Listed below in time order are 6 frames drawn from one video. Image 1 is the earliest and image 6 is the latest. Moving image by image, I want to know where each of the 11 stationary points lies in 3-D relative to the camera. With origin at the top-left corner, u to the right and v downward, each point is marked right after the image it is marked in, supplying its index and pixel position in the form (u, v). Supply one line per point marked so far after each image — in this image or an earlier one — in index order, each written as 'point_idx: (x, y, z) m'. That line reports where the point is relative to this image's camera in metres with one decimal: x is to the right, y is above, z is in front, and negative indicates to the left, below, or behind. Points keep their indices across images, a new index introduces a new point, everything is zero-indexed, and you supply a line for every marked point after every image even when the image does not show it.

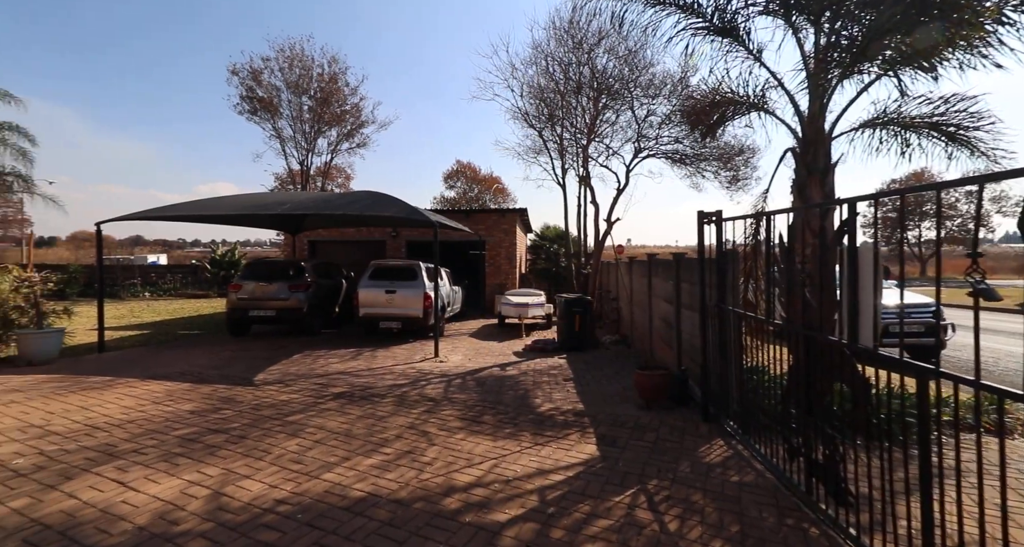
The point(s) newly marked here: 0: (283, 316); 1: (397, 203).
0: (-4.6, -0.8, +9.6) m
1: (-2.0, +1.2, +8.1) m
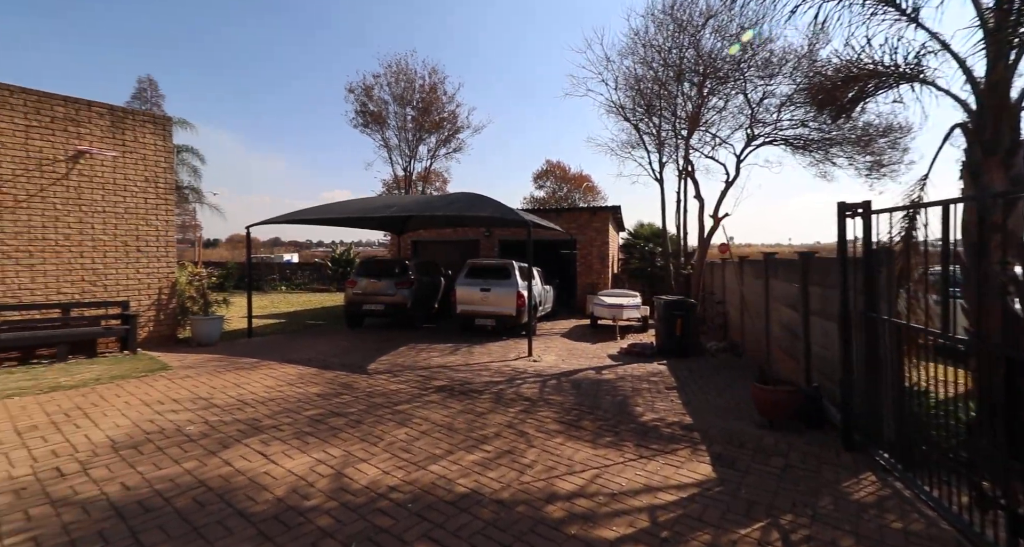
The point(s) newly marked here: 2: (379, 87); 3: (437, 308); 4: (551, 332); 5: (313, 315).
0: (-2.7, -0.8, +10.3) m
1: (-0.3, +1.2, +8.3) m
2: (-5.1, +7.3, +18.6) m
3: (-1.9, -0.9, +11.7) m
4: (+0.7, -1.1, +9.0) m
5: (-6.0, -1.1, +14.3) m
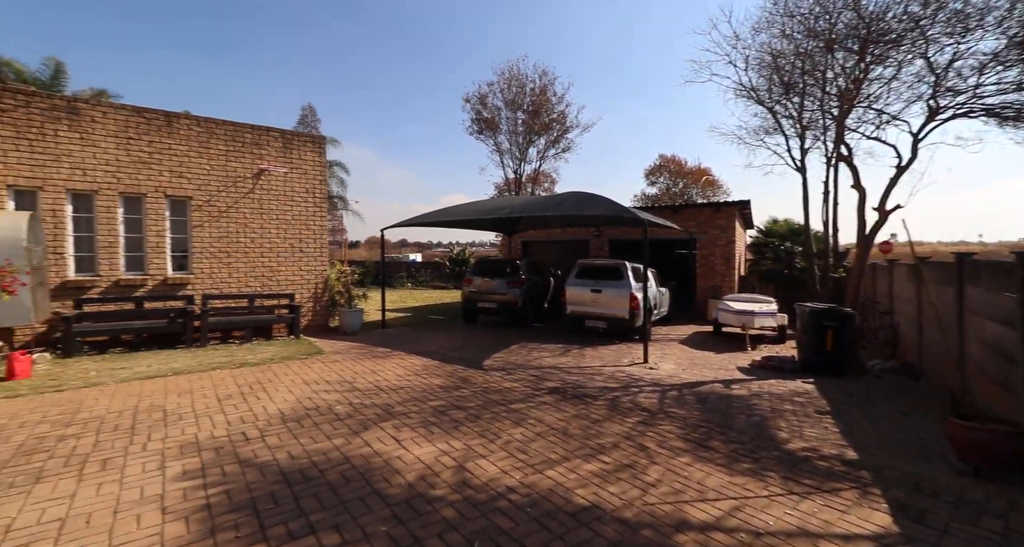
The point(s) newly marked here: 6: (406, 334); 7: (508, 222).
0: (-0.2, -0.8, +10.6) m
1: (+1.6, +1.2, +8.1) m
2: (-0.8, +7.3, +19.3) m
3: (+0.9, -0.9, +11.7) m
4: (+2.8, -1.1, +8.6) m
5: (-2.6, -1.1, +15.2) m
6: (-2.5, -1.4, +10.8) m
7: (-0.1, +1.3, +12.1) m
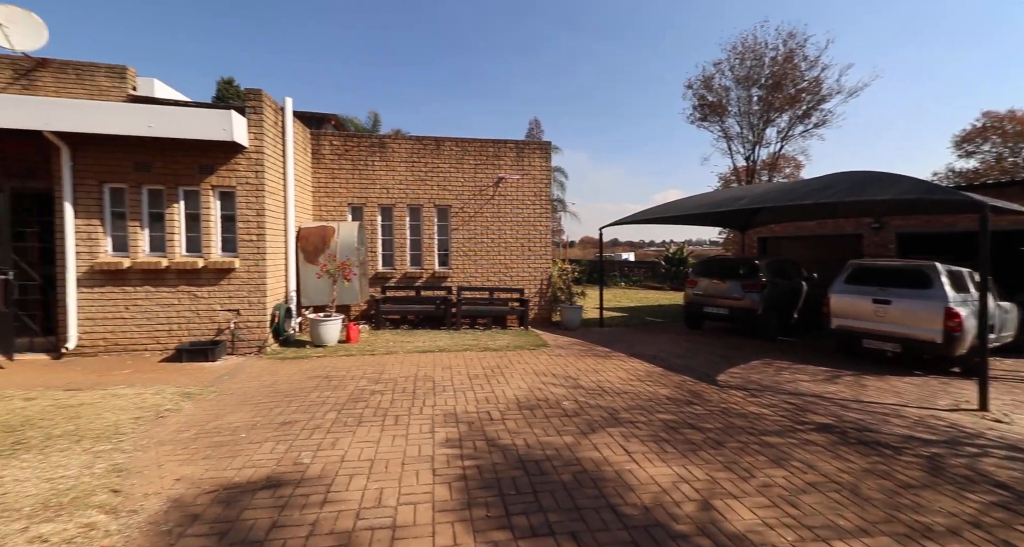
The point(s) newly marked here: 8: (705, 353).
0: (+4.5, -0.8, +9.3) m
1: (+5.0, +1.2, +6.4) m
2: (+7.7, +7.2, +17.4) m
3: (+6.0, -0.9, +9.9) m
4: (+6.3, -1.2, +6.3) m
5: (+4.4, -1.2, +14.6) m
6: (+2.5, -1.5, +10.6) m
7: (+5.2, +1.3, +10.7) m
8: (+3.7, -1.5, +8.9) m
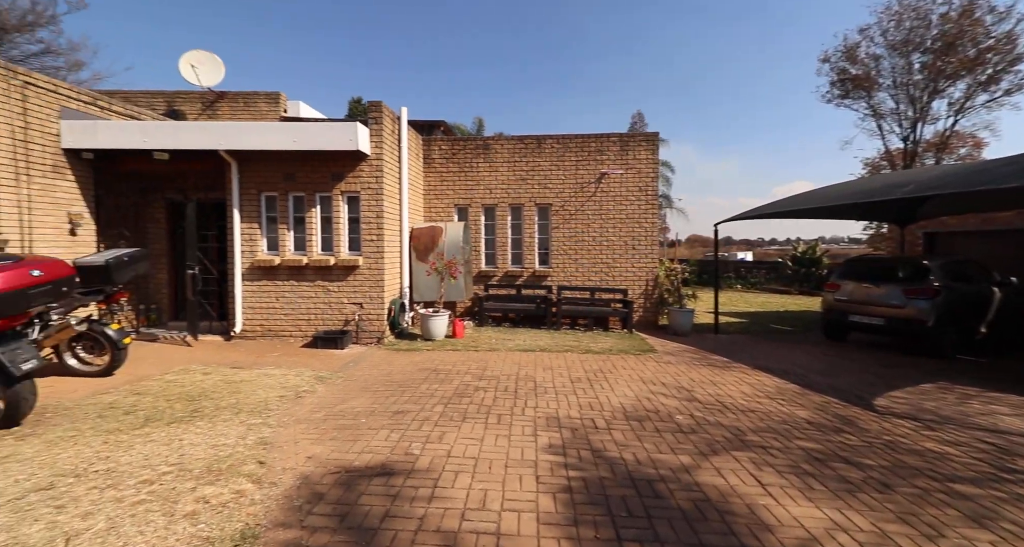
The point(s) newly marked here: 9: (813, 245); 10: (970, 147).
0: (+6.3, -0.9, +7.8) m
1: (+6.3, +1.1, +4.8) m
2: (+11.2, +7.2, +15.1) m
3: (+7.9, -1.0, +8.1) m
4: (+7.5, -1.2, +4.4) m
5: (+7.4, -1.2, +13.0) m
6: (+4.7, -1.5, +9.4) m
7: (+7.4, +1.2, +9.0) m
8: (+5.5, -1.5, +7.5) m
9: (+11.4, +1.0, +17.9) m
10: (+13.7, +3.8, +14.3) m
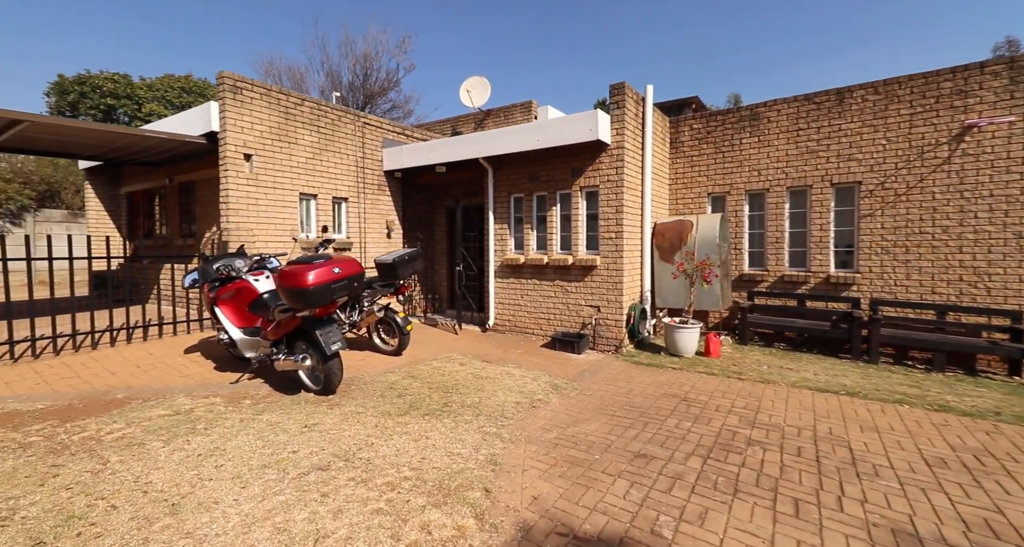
0: (+8.6, -1.2, +0.9) m
1: (+7.1, +0.8, -1.8) m
2: (+16.4, +6.8, +4.9) m
3: (+10.1, -1.3, +0.4) m
4: (+8.0, -1.5, -2.7) m
5: (+11.9, -1.6, +4.9) m
6: (+7.9, -1.8, +3.0) m
7: (+10.1, +0.9, +1.4) m
8: (+7.7, -1.8, +1.0) m
9: (+17.8, +0.7, +7.3) m
10: (+18.2, +3.4, +3.1) m
